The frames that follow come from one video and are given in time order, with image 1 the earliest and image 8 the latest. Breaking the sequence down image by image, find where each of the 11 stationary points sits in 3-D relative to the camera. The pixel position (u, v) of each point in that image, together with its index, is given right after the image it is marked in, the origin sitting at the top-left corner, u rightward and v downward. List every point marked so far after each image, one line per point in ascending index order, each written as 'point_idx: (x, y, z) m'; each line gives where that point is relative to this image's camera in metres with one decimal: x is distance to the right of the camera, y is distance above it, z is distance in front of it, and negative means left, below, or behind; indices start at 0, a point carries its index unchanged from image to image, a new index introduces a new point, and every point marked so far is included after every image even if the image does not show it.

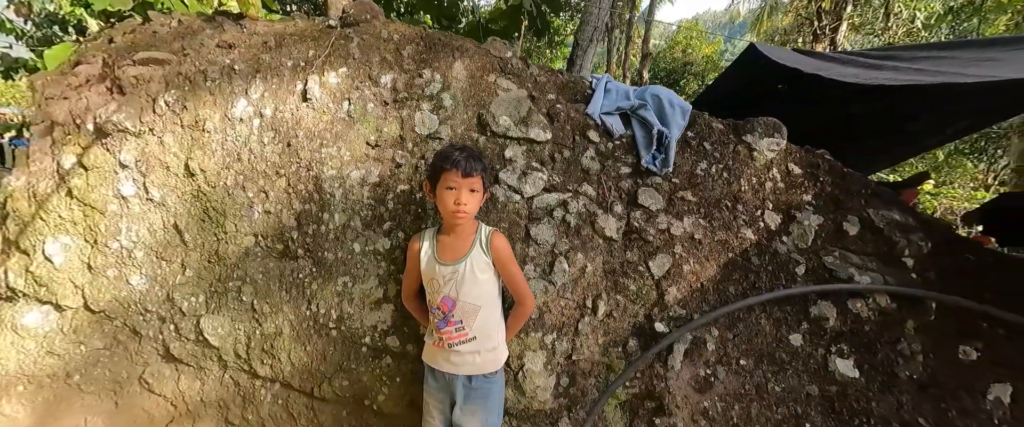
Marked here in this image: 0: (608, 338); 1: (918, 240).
0: (+0.4, -0.5, +1.5) m
1: (+1.9, -0.1, +1.6) m
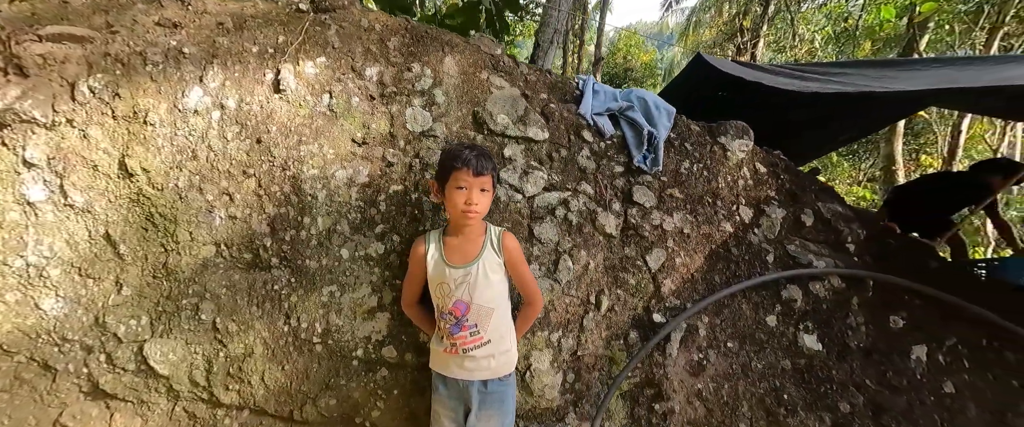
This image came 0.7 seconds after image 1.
0: (+0.5, -0.5, +1.6) m
1: (+1.9, -0.1, +1.9) m
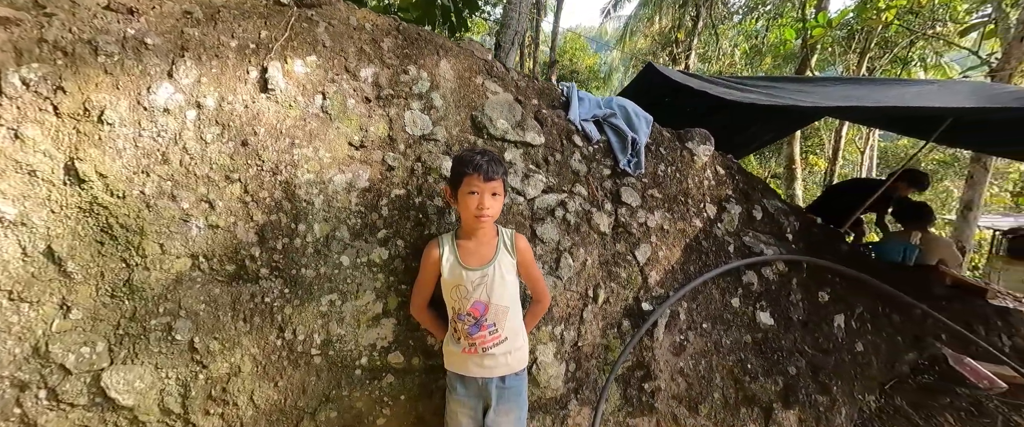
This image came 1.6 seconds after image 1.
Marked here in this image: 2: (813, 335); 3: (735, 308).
0: (+0.5, -0.5, +1.7) m
1: (+1.8, -0.1, +2.2) m
2: (+1.8, -0.7, +2.0) m
3: (+1.2, -0.5, +1.9) m
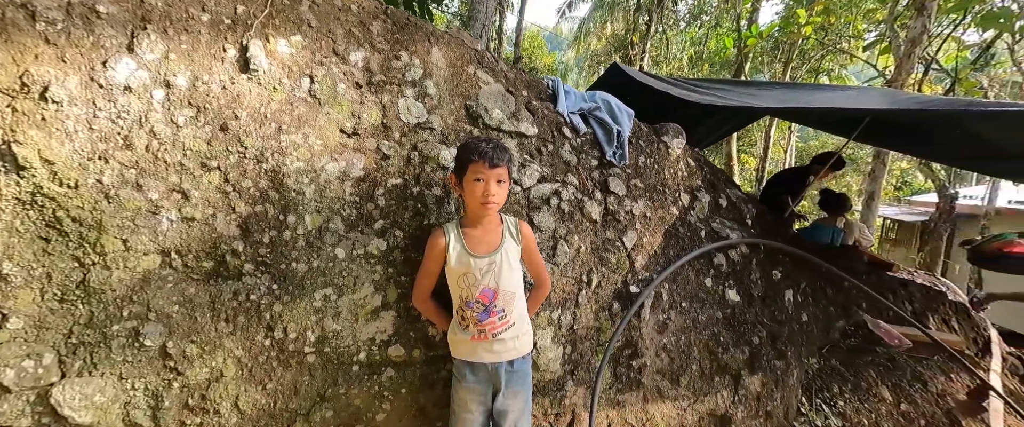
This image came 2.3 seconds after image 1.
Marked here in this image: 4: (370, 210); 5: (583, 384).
0: (+0.5, -0.5, +1.8) m
1: (+1.7, 0.0, +2.5) m
2: (+1.7, -0.6, +2.3) m
3: (+1.2, -0.4, +2.1) m
4: (-0.6, 0.0, +1.5) m
5: (+0.4, -0.9, +1.8) m
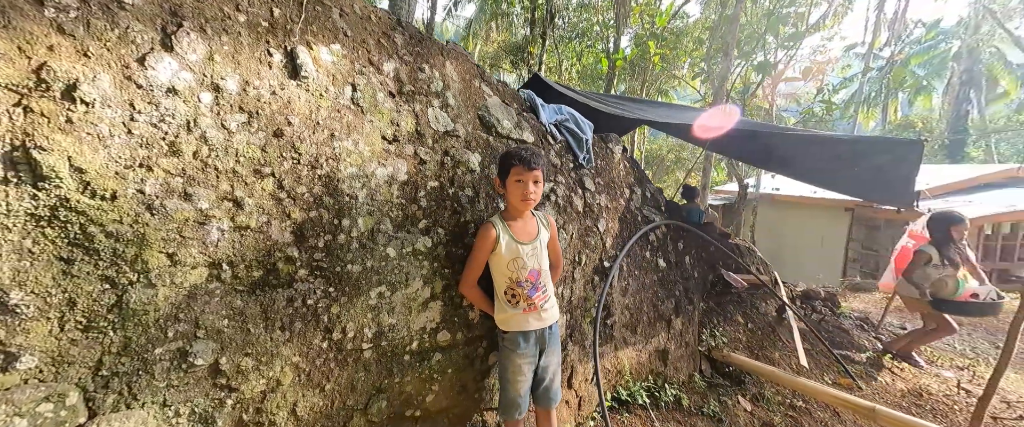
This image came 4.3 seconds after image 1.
0: (+0.5, -0.4, +2.3) m
1: (+1.4, +0.1, +3.3) m
2: (+1.5, -0.5, +3.1) m
3: (+1.1, -0.4, +2.8) m
4: (-0.5, 0.0, +1.6) m
5: (+0.4, -0.8, +2.2) m
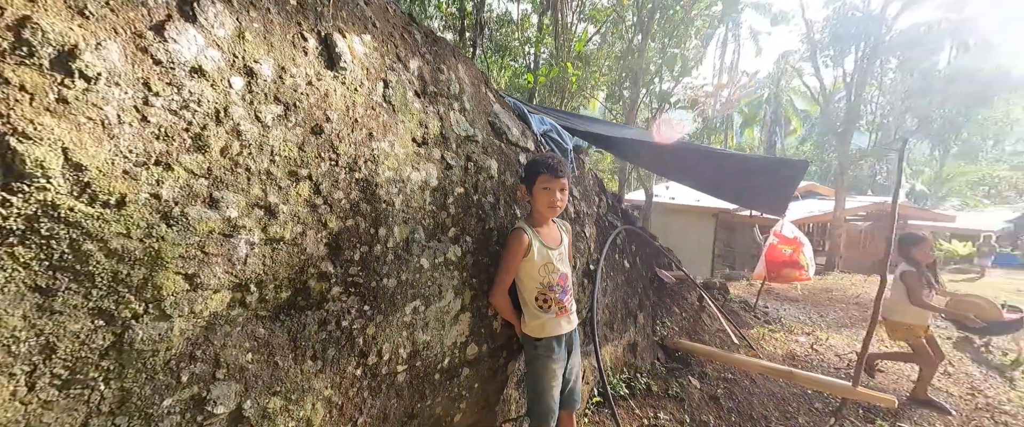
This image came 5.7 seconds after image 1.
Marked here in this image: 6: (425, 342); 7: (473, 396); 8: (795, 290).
0: (+0.5, -0.5, +2.4) m
1: (+1.1, +0.1, +3.6) m
2: (+1.2, -0.6, +3.5) m
3: (+0.9, -0.4, +3.0) m
4: (-0.3, 0.0, +1.5) m
5: (+0.4, -0.9, +2.3) m
6: (-0.4, -0.5, +1.5) m
7: (-0.2, -0.9, +1.7) m
8: (+7.2, -2.0, +8.9) m
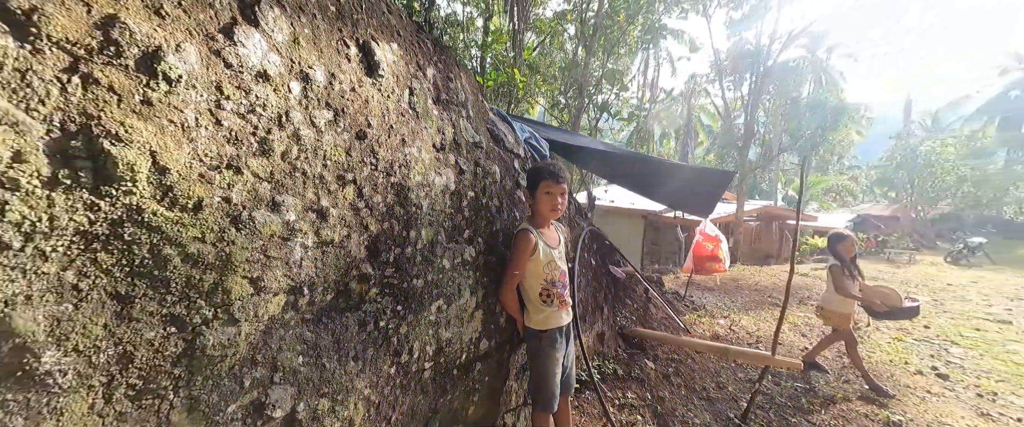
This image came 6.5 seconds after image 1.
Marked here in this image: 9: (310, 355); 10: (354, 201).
0: (+0.4, -0.5, +2.6) m
1: (+0.8, +0.1, +3.9) m
2: (+0.9, -0.6, +3.8) m
3: (+0.7, -0.4, +3.3) m
4: (-0.2, 0.0, +1.6) m
5: (+0.3, -0.9, +2.5) m
6: (-0.3, -0.5, +1.5) m
7: (-0.2, -0.9, +1.8) m
8: (+5.9, -2.0, +10.2) m
9: (-0.6, -0.4, +1.1) m
10: (-0.5, 0.0, +1.2) m
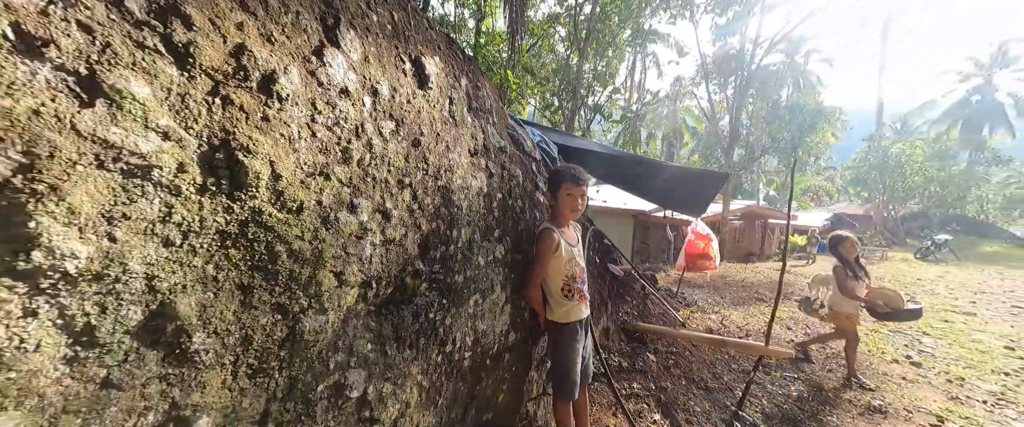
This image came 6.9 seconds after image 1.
0: (+0.5, -0.5, +2.7) m
1: (+0.8, +0.1, +4.1) m
2: (+1.0, -0.6, +3.9) m
3: (+0.8, -0.4, +3.4) m
4: (-0.1, 0.0, +1.8) m
5: (+0.4, -0.9, +2.6) m
6: (-0.1, -0.6, +1.6) m
7: (0.0, -0.9, +1.9) m
8: (+5.8, -2.0, +10.5) m
9: (-0.5, -0.4, +1.2) m
10: (-0.4, 0.0, +1.3) m
